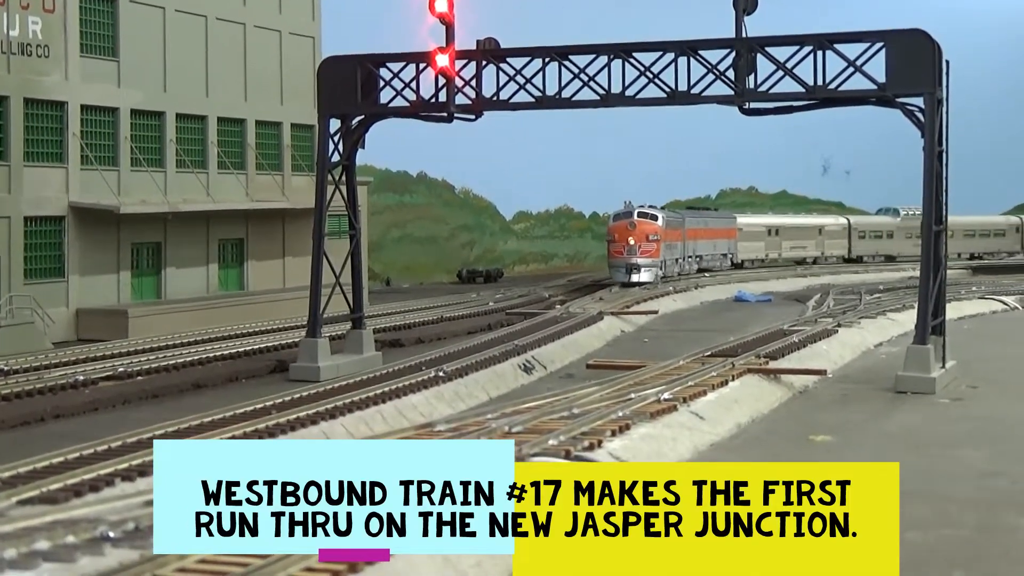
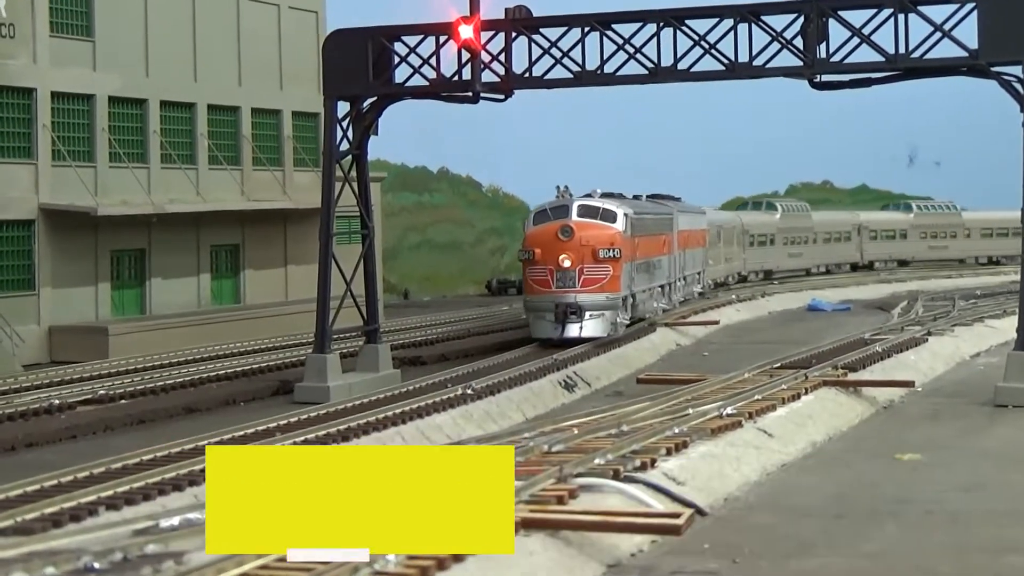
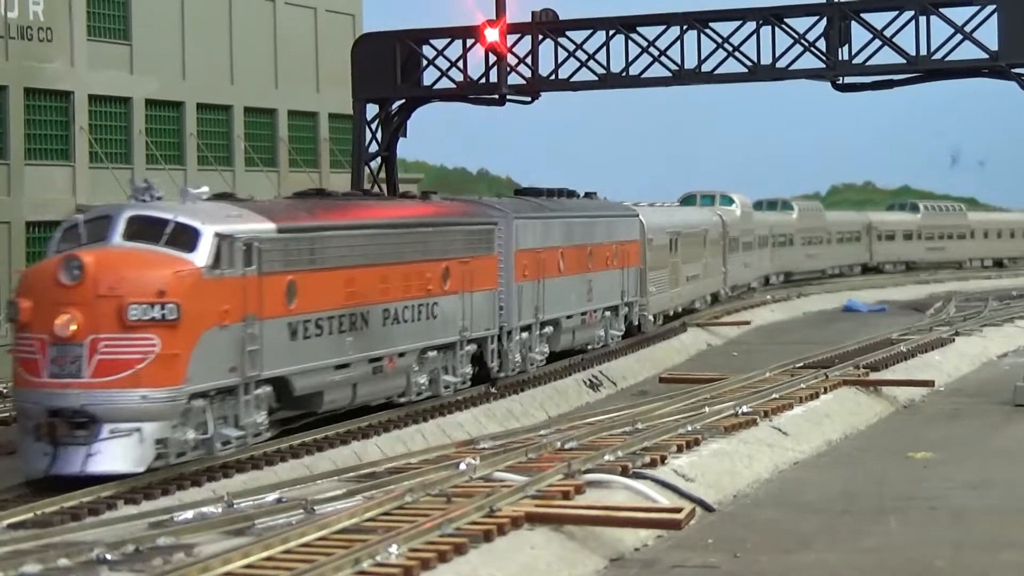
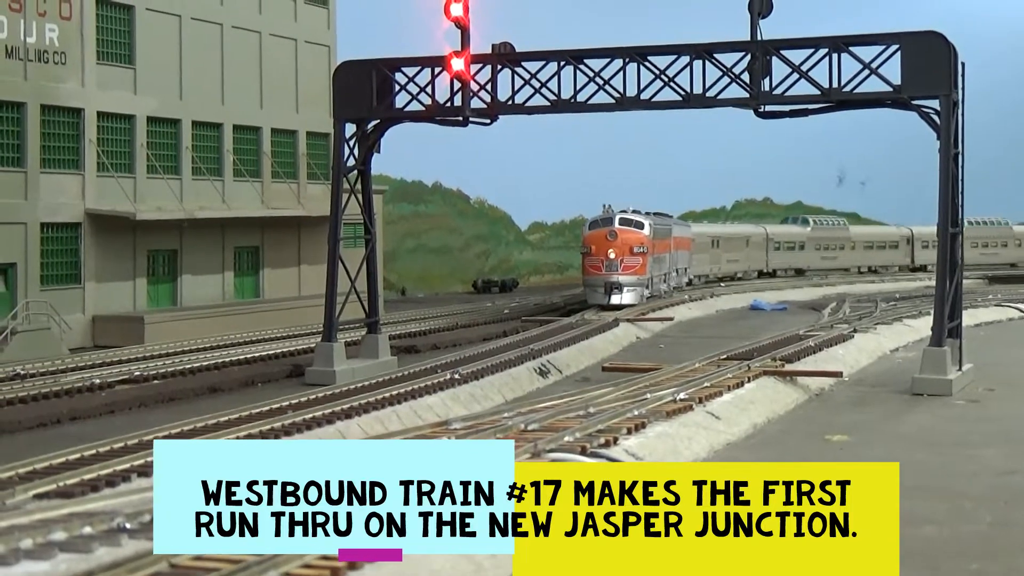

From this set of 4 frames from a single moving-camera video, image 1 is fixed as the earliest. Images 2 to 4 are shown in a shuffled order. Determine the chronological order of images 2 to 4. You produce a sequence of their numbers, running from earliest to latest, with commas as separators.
4, 2, 3
